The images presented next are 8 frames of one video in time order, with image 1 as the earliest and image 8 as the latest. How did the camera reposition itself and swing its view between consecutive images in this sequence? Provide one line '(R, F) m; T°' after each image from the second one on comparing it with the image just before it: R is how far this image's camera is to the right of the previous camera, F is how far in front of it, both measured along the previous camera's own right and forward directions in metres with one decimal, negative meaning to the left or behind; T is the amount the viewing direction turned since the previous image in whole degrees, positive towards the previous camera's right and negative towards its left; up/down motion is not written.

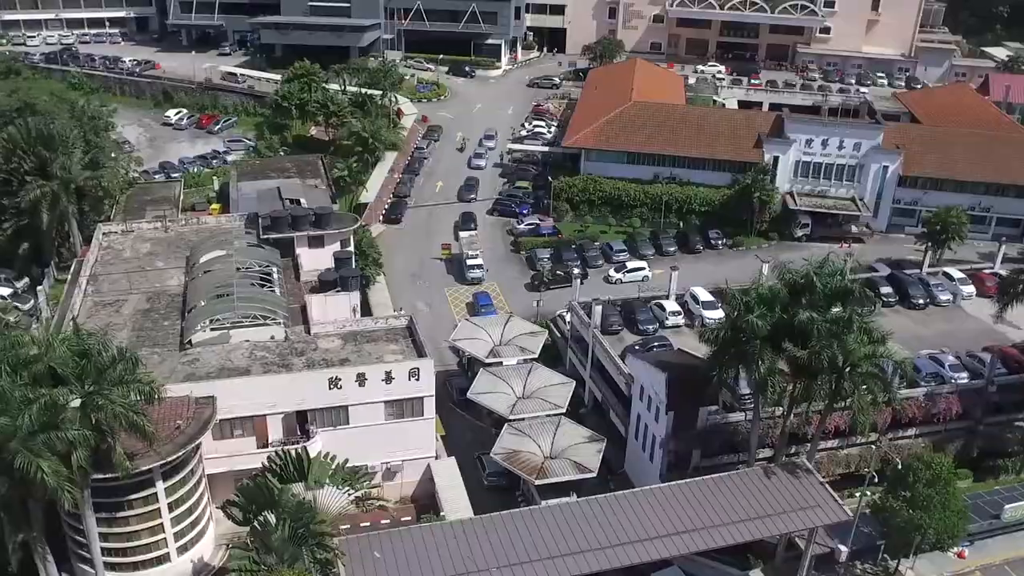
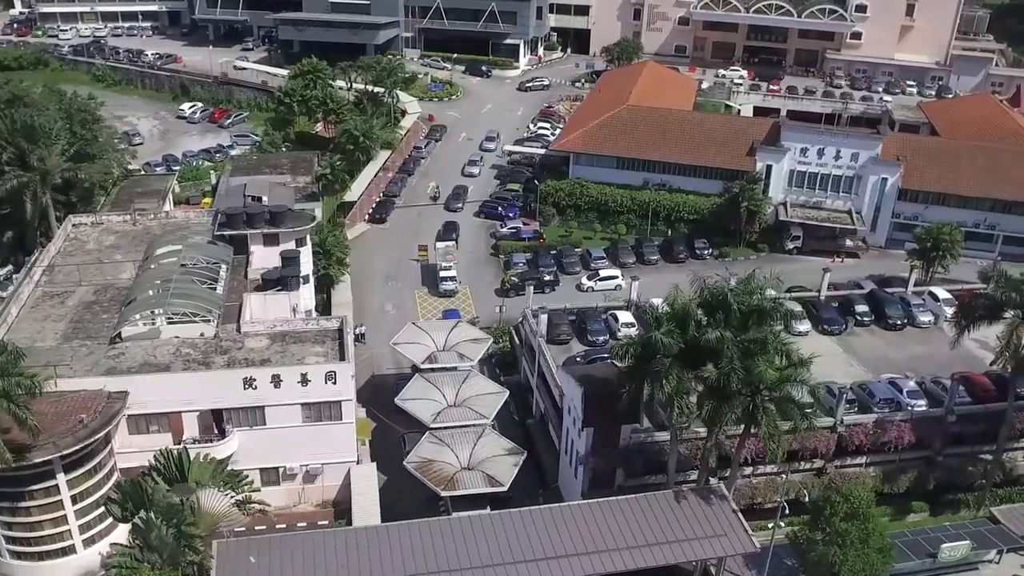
(+6.2, +1.2) m; -4°
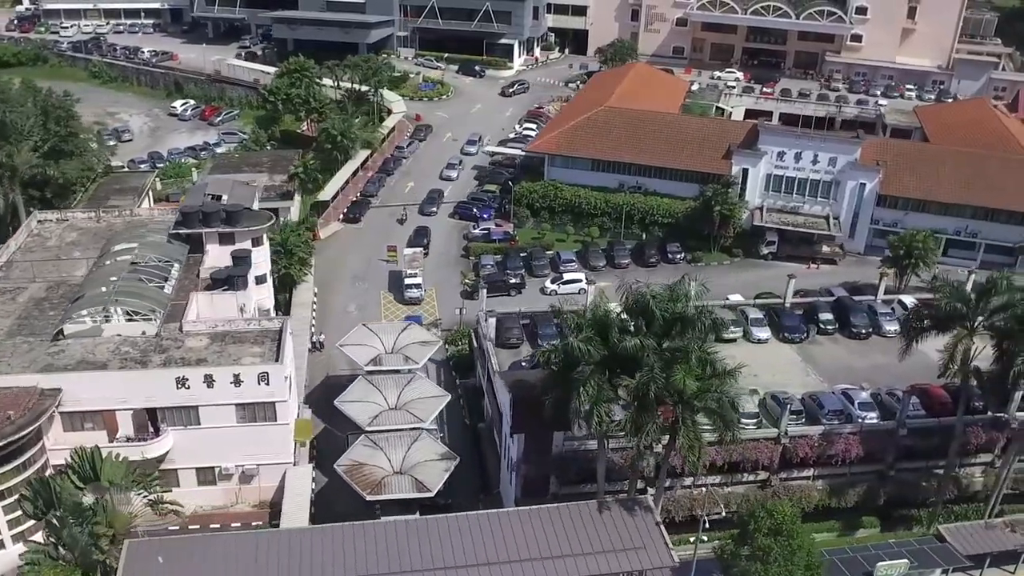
(+3.9, +0.6) m; -2°
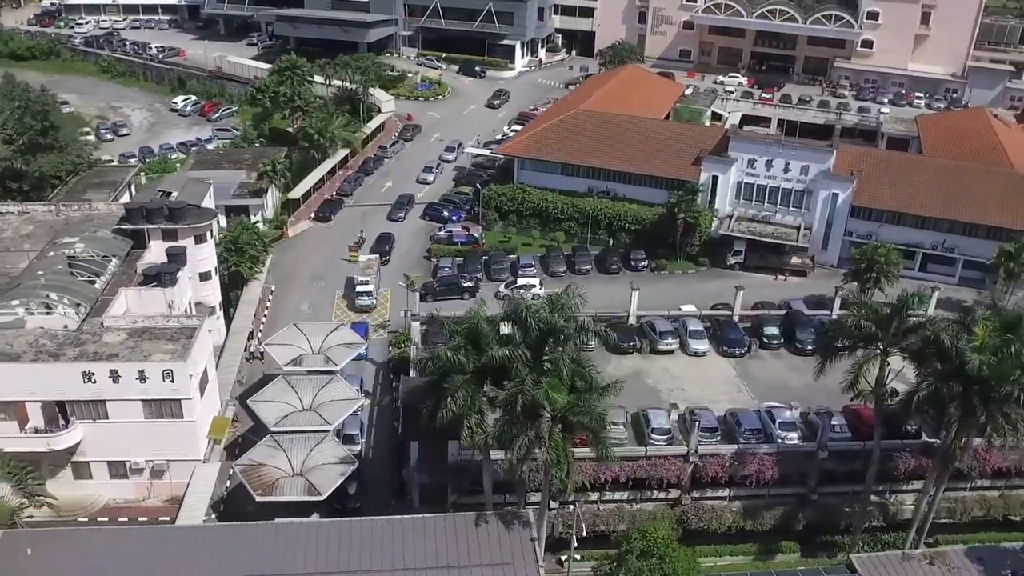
(+6.3, +0.8) m; -4°
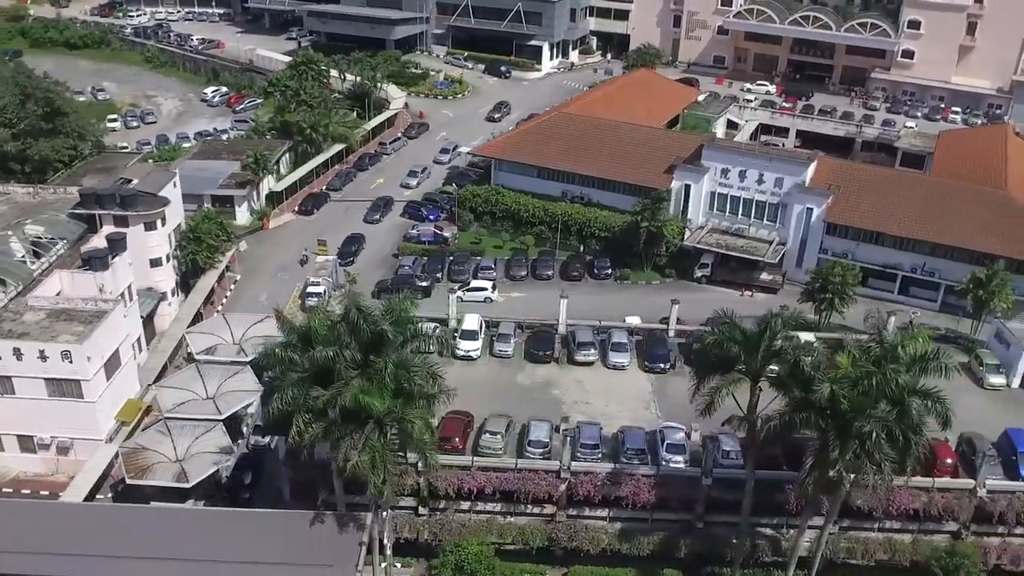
(+9.2, +1.2) m; -7°
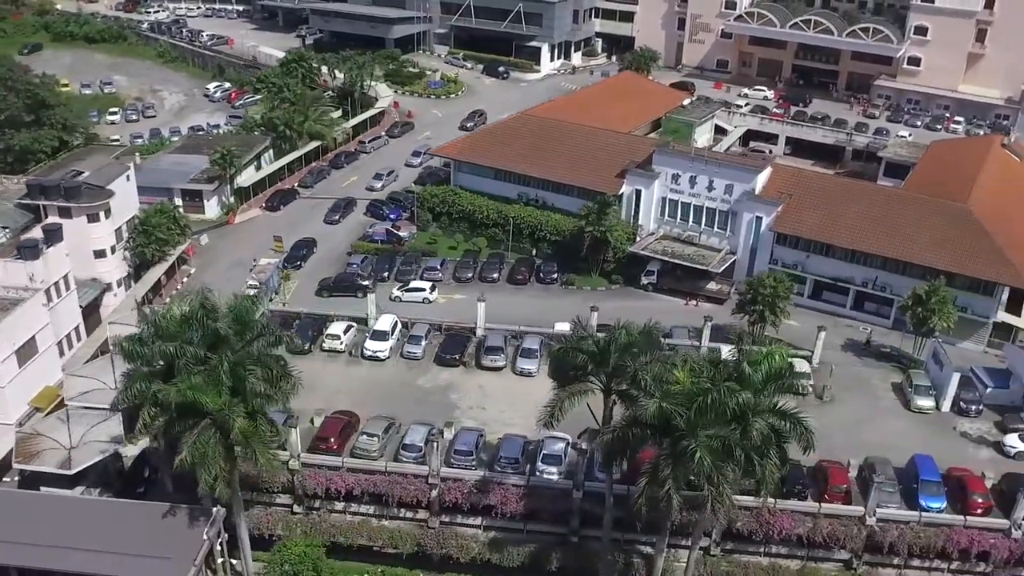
(+7.7, +0.8) m; -5°
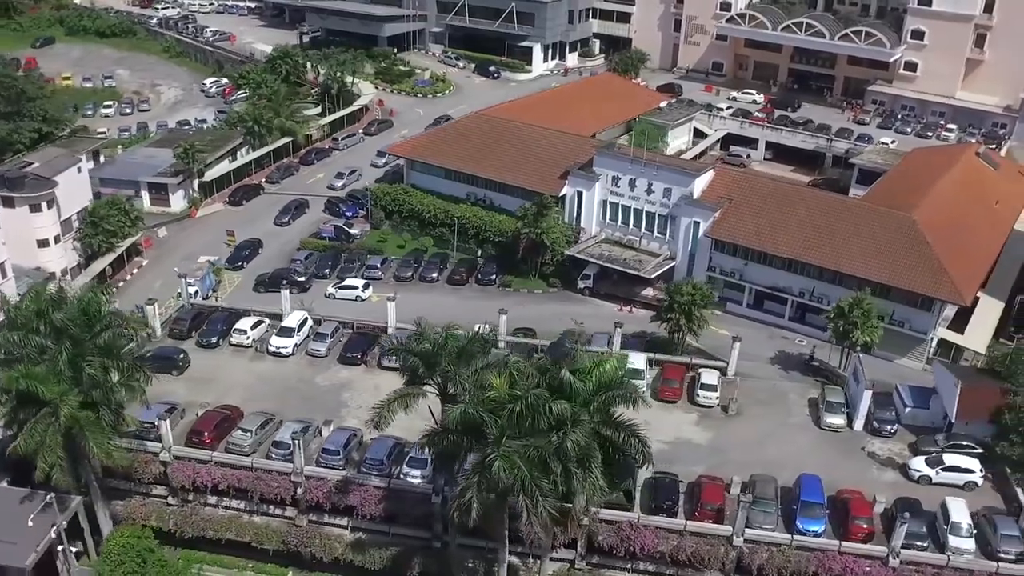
(+7.5, +0.9) m; -4°
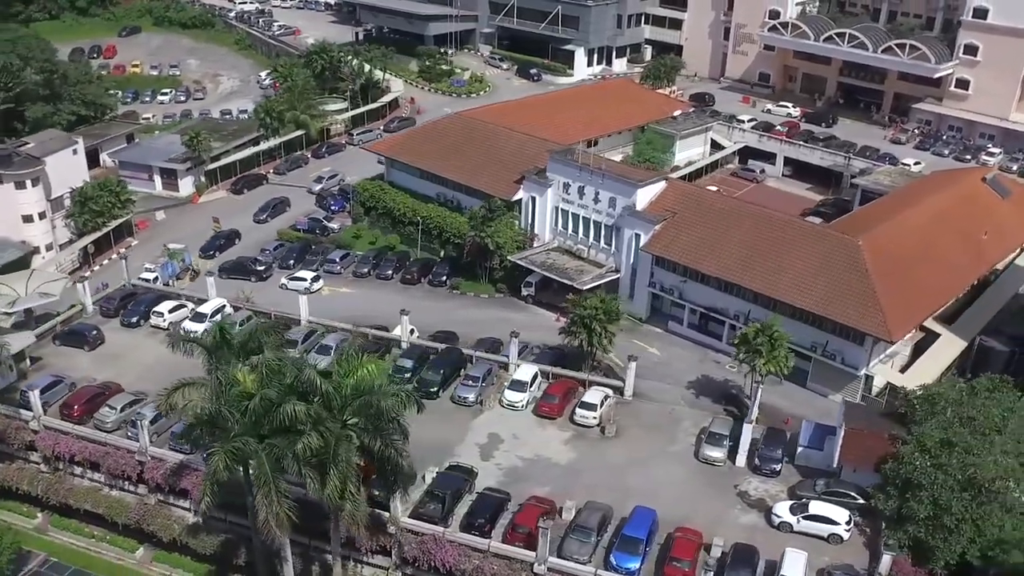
(+11.8, +1.8) m; -9°
